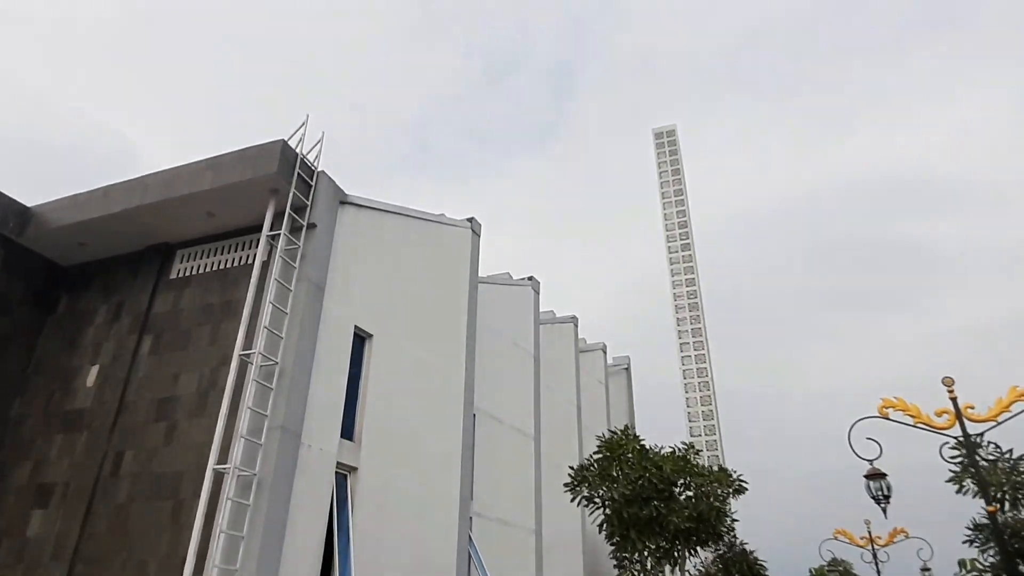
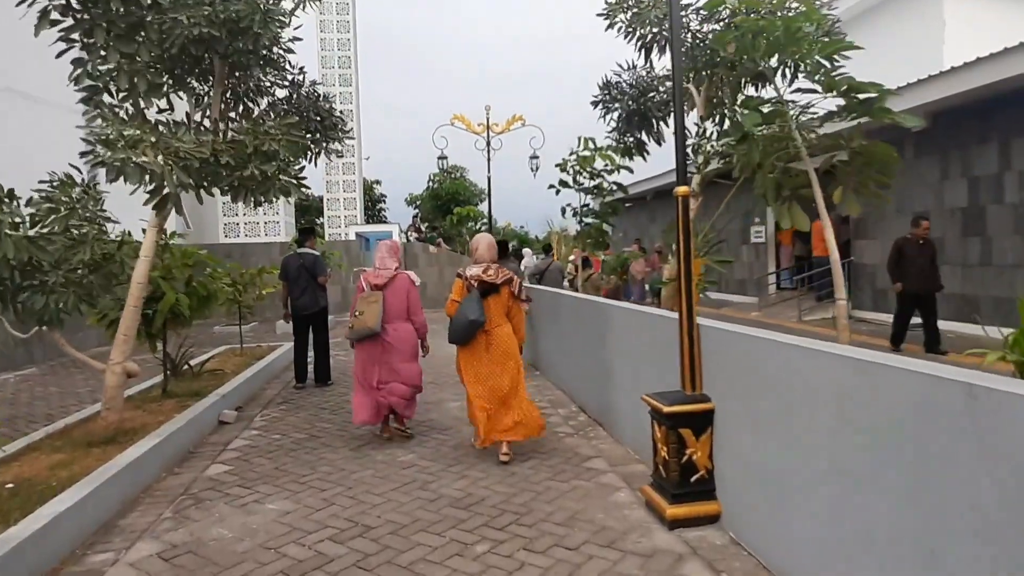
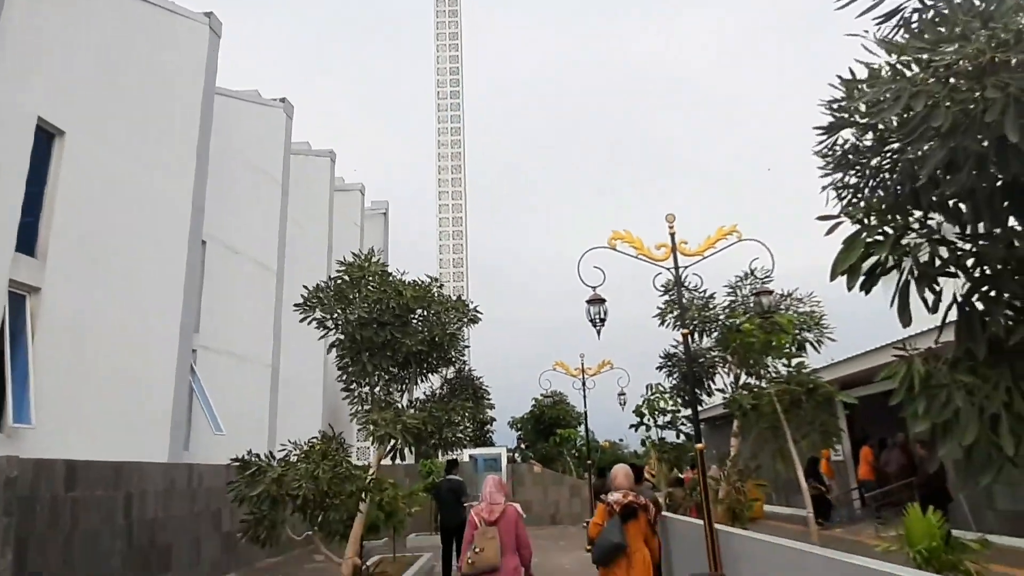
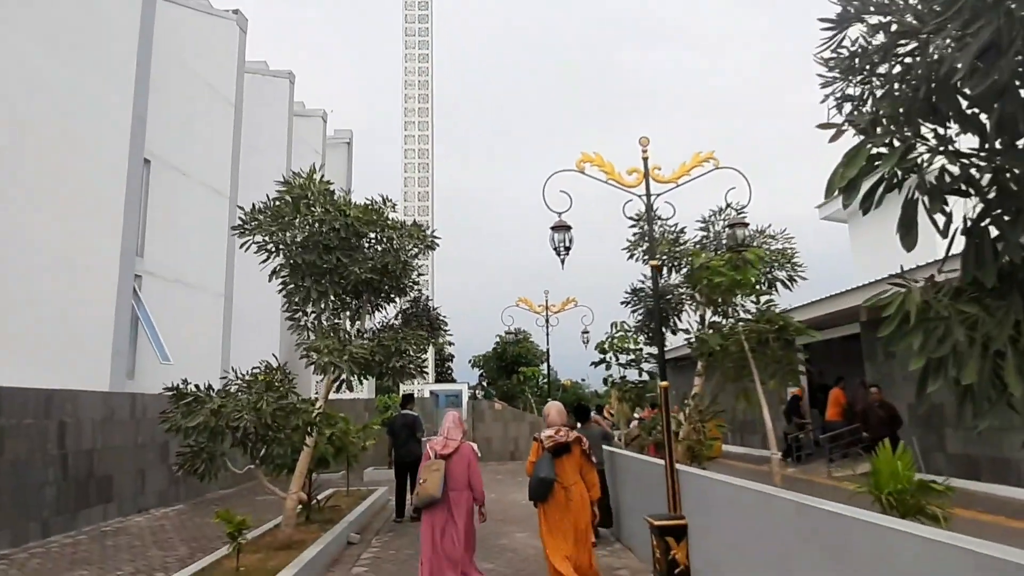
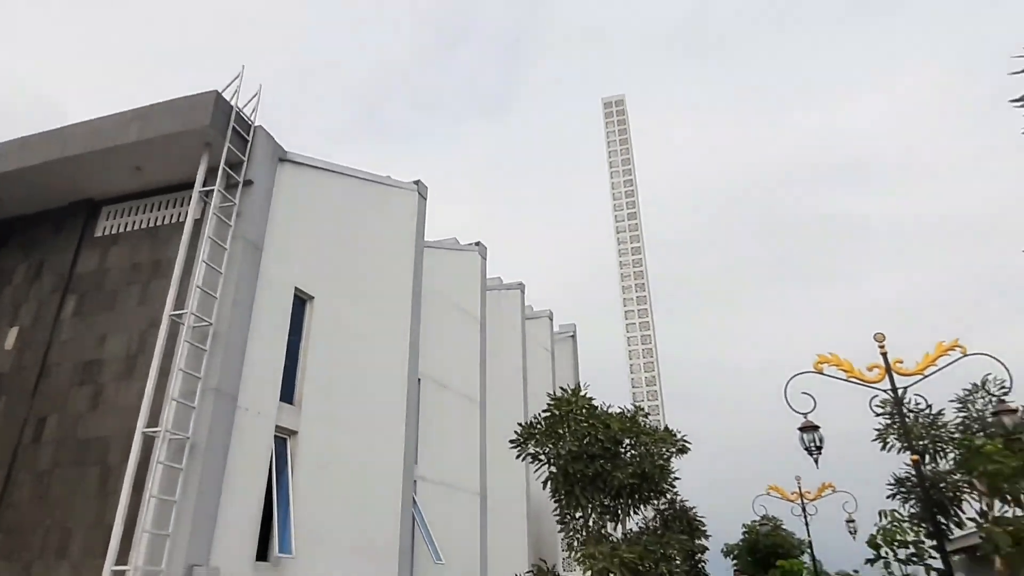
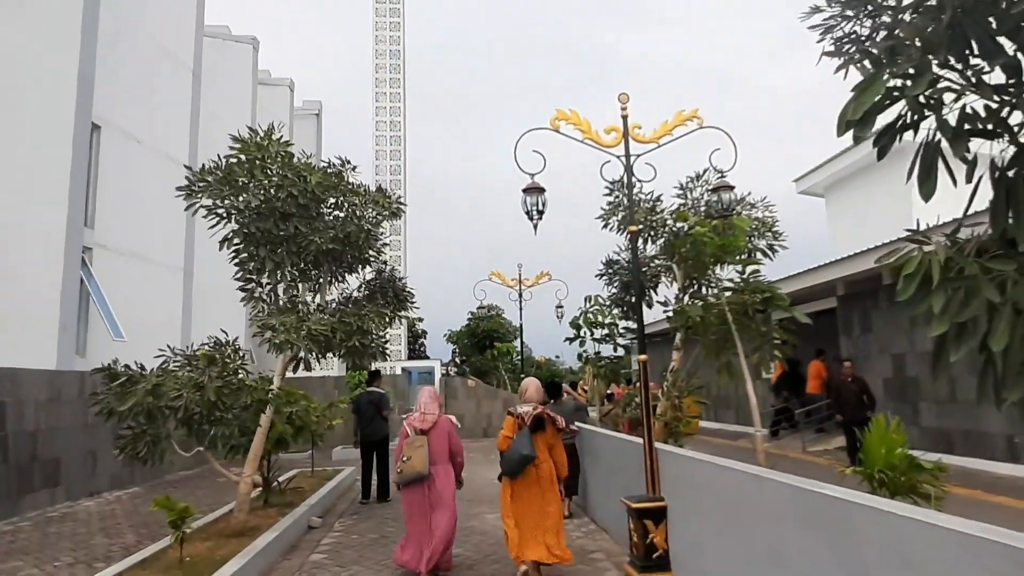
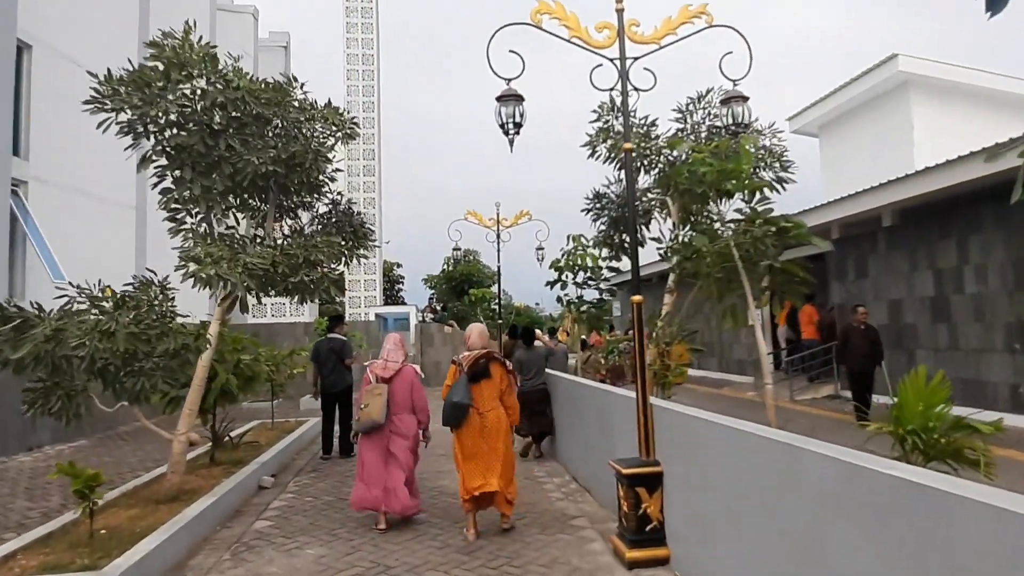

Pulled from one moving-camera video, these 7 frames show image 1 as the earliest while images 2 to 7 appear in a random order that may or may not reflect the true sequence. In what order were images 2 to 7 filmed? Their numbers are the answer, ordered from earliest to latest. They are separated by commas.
5, 3, 4, 6, 7, 2
